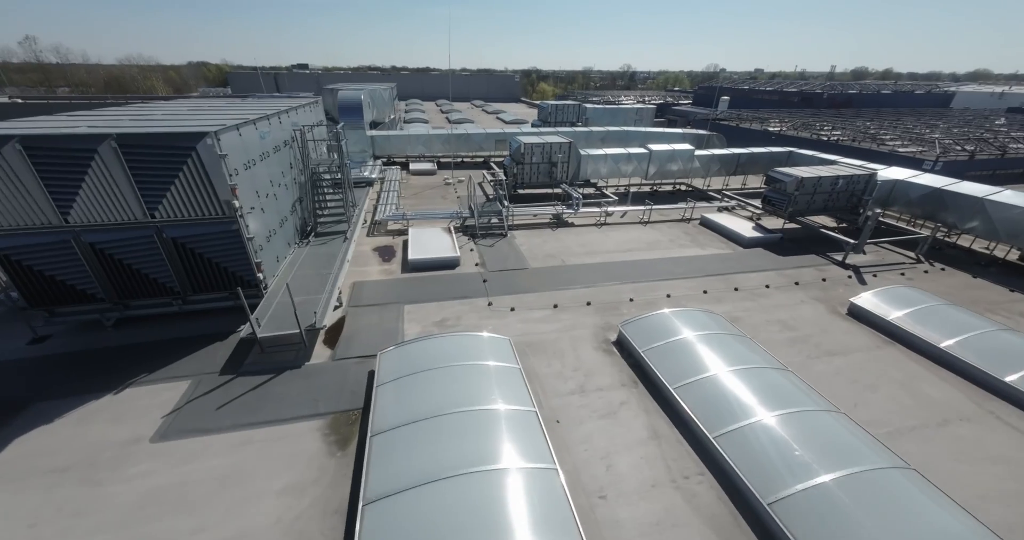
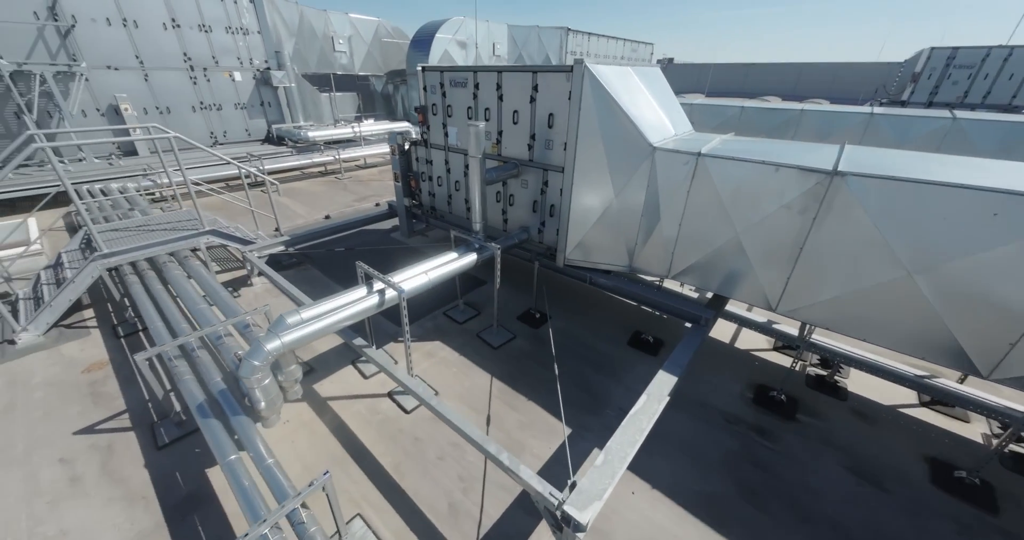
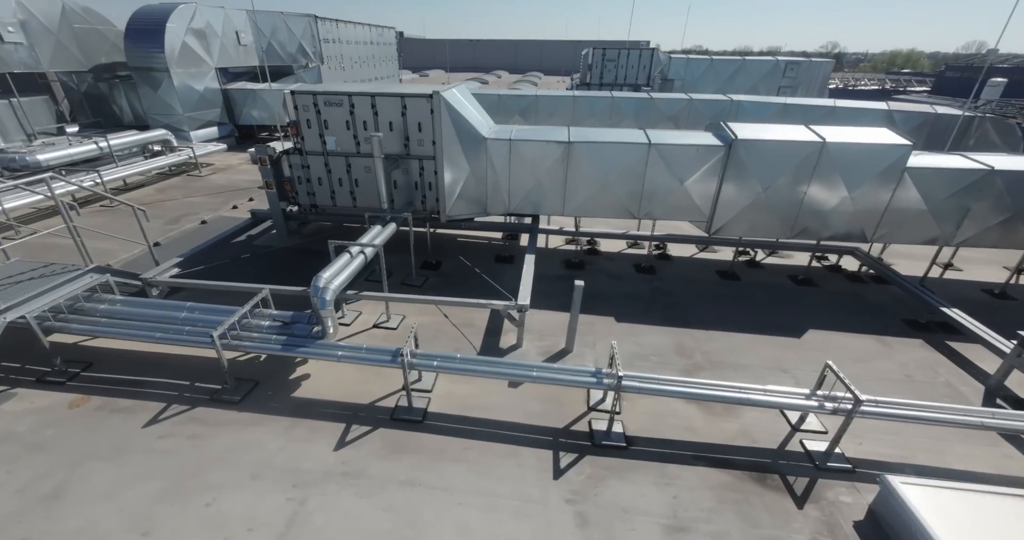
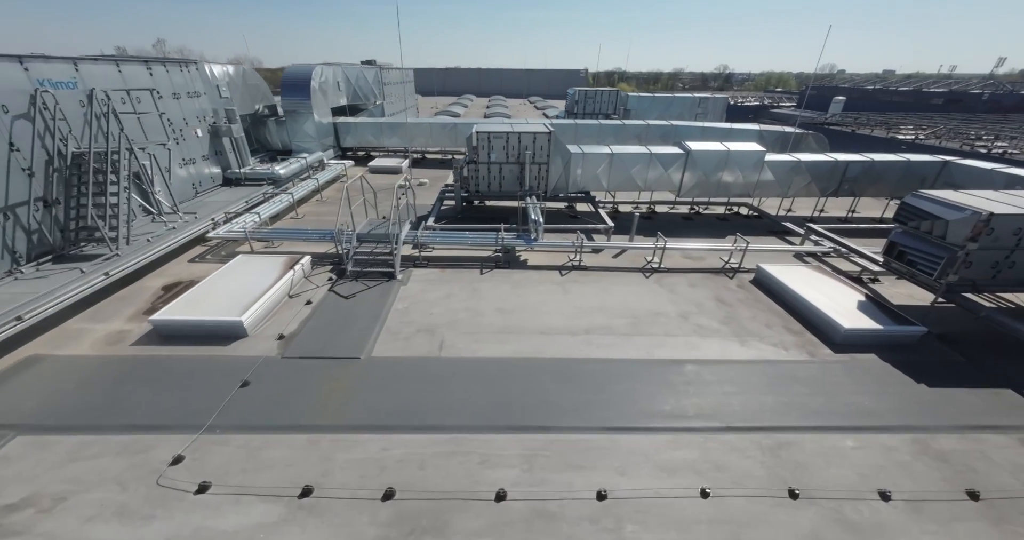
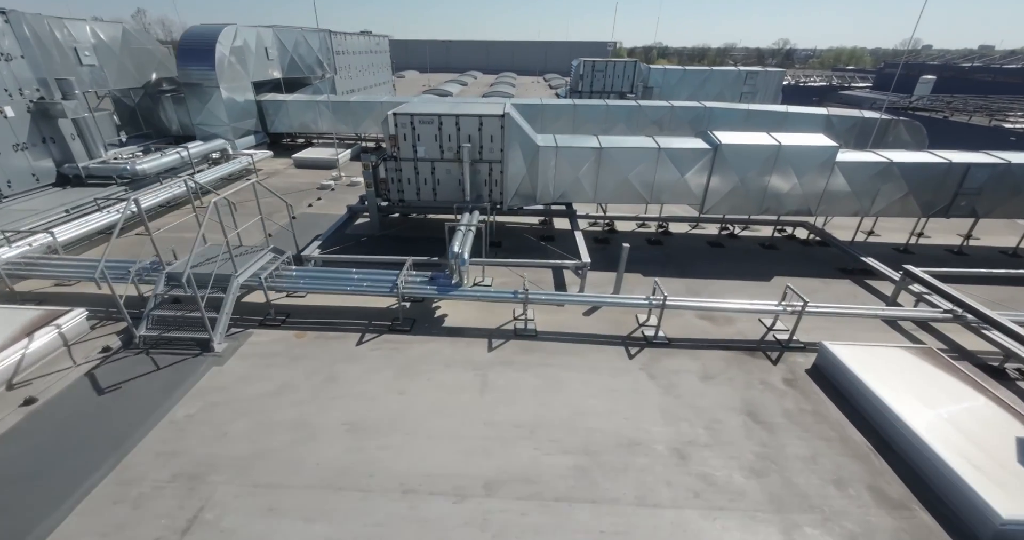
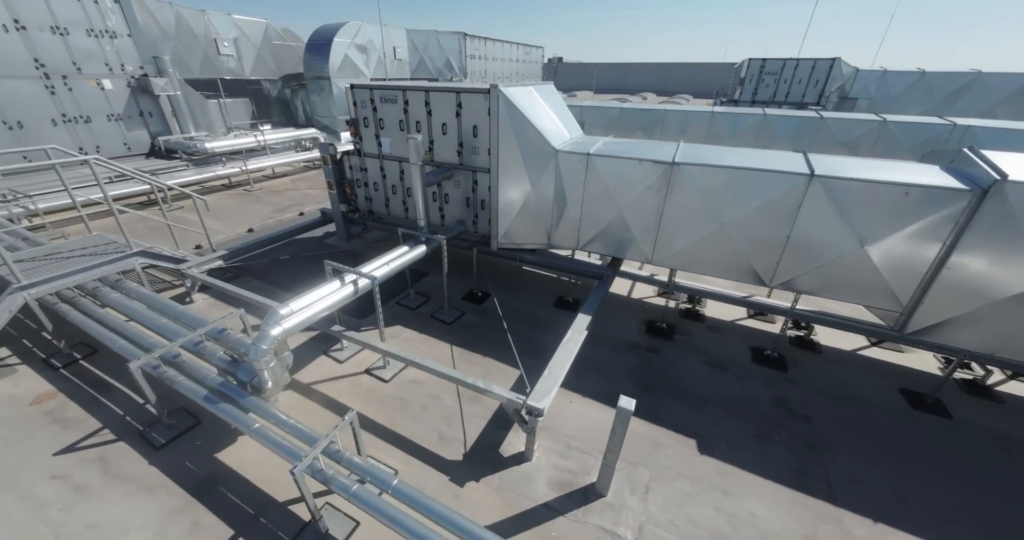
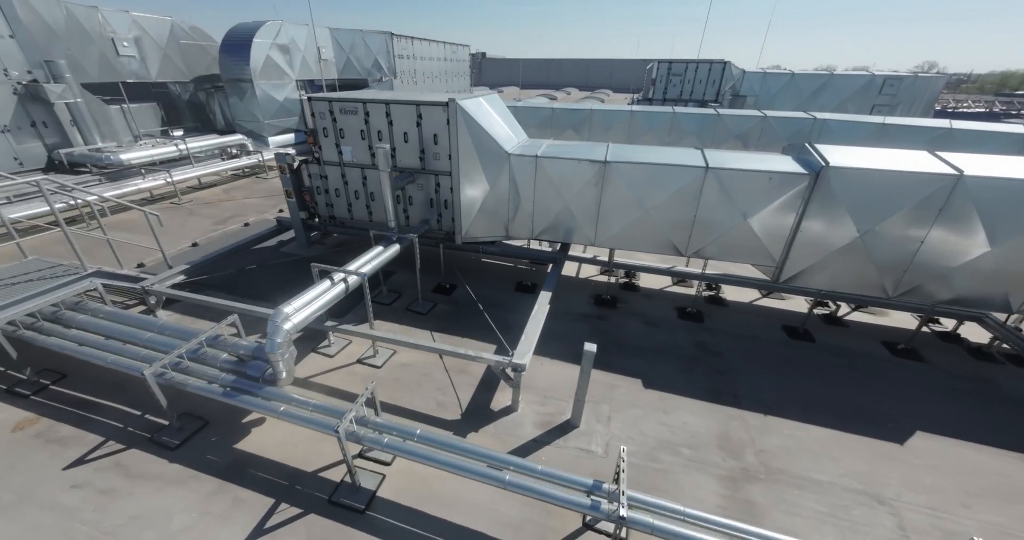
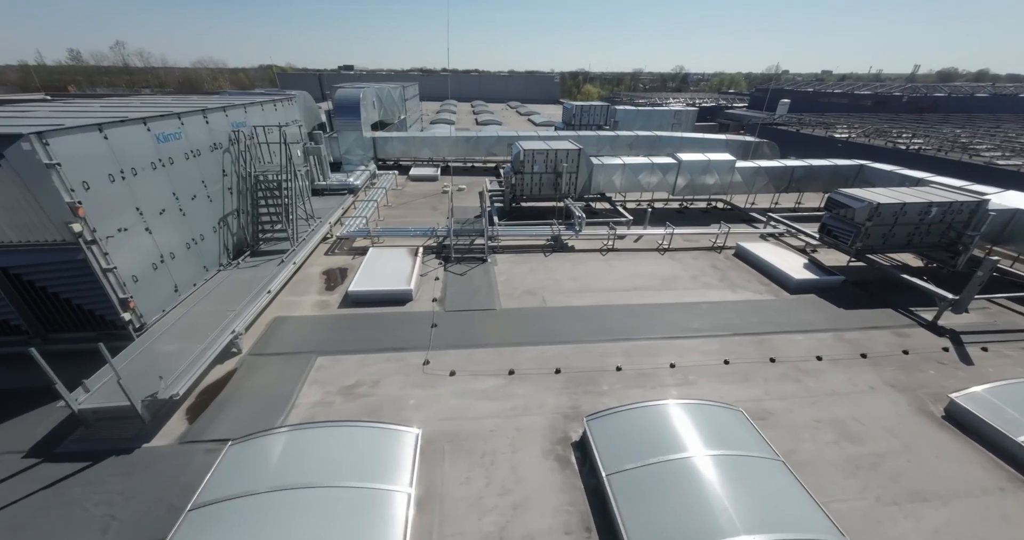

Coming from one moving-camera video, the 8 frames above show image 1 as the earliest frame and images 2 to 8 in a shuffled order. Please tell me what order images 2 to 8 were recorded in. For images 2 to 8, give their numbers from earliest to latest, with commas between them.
8, 4, 5, 3, 7, 6, 2
